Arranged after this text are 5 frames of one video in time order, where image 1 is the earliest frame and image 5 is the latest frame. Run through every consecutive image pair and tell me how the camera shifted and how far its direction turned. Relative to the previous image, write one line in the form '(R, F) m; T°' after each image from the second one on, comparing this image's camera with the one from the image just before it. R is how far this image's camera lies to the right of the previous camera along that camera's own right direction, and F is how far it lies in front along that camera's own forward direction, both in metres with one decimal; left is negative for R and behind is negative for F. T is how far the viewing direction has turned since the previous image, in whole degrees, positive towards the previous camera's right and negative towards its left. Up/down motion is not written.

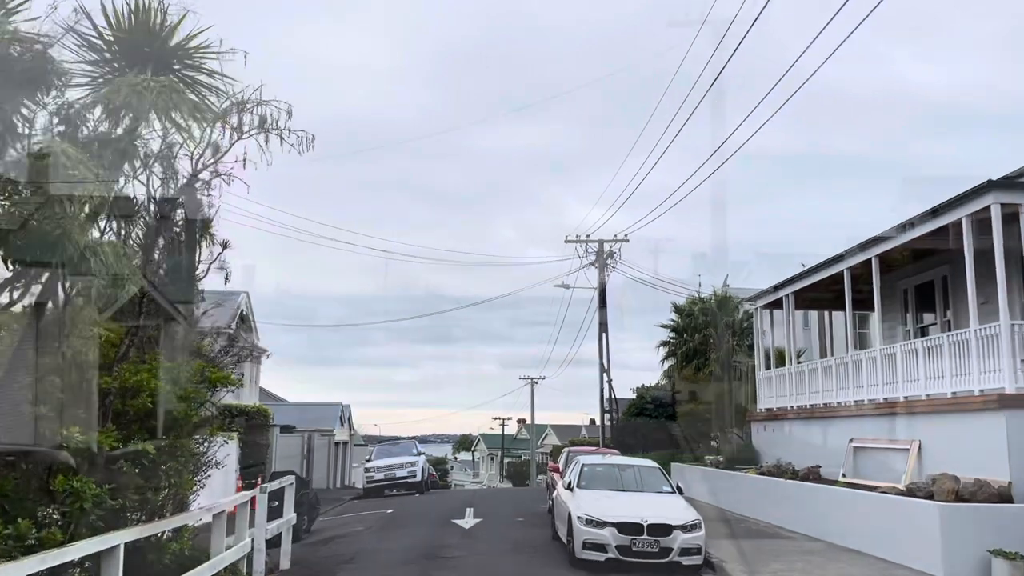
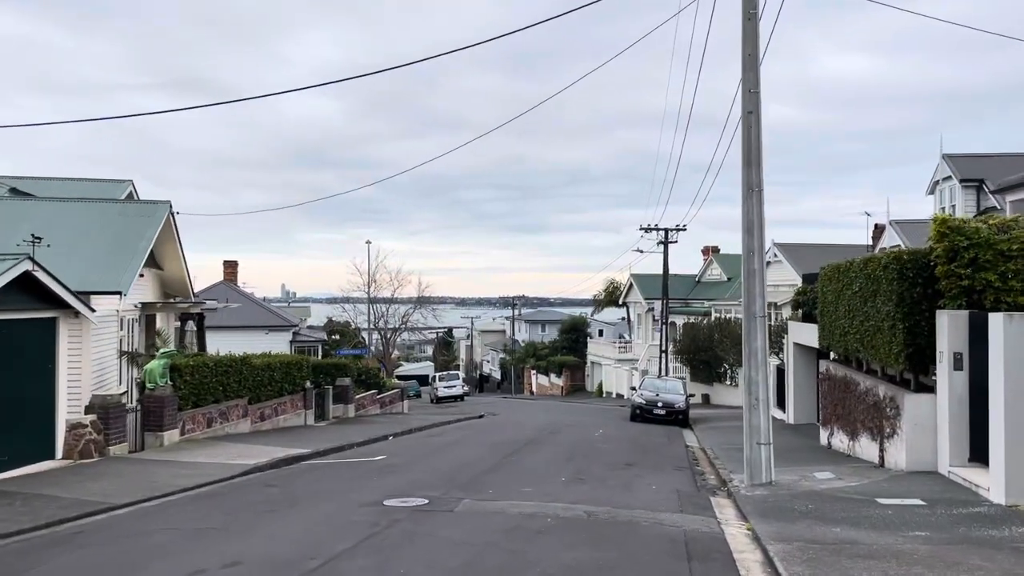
(+0.3, +3.2) m; 0°
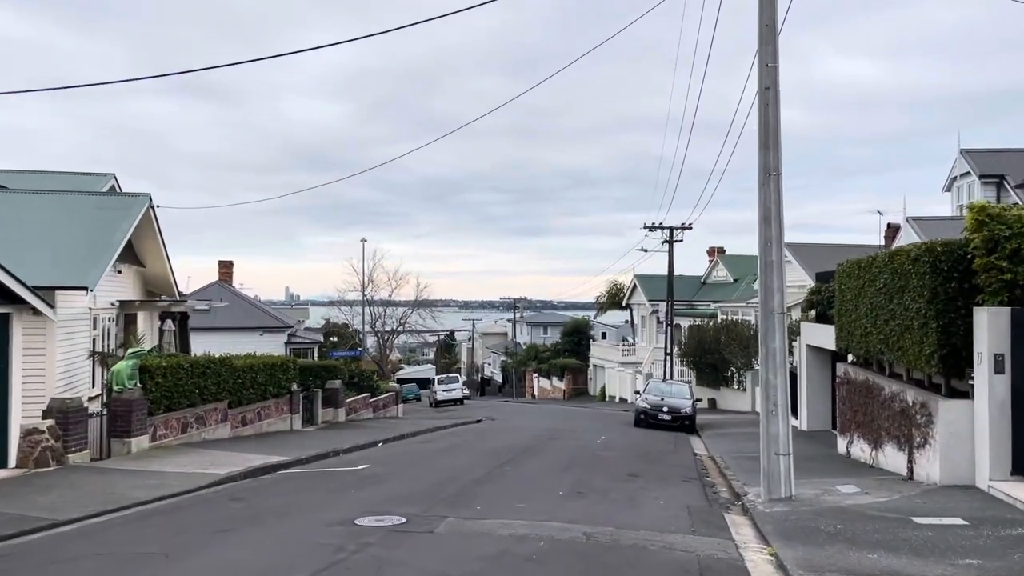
(+0.1, +1.1) m; 0°
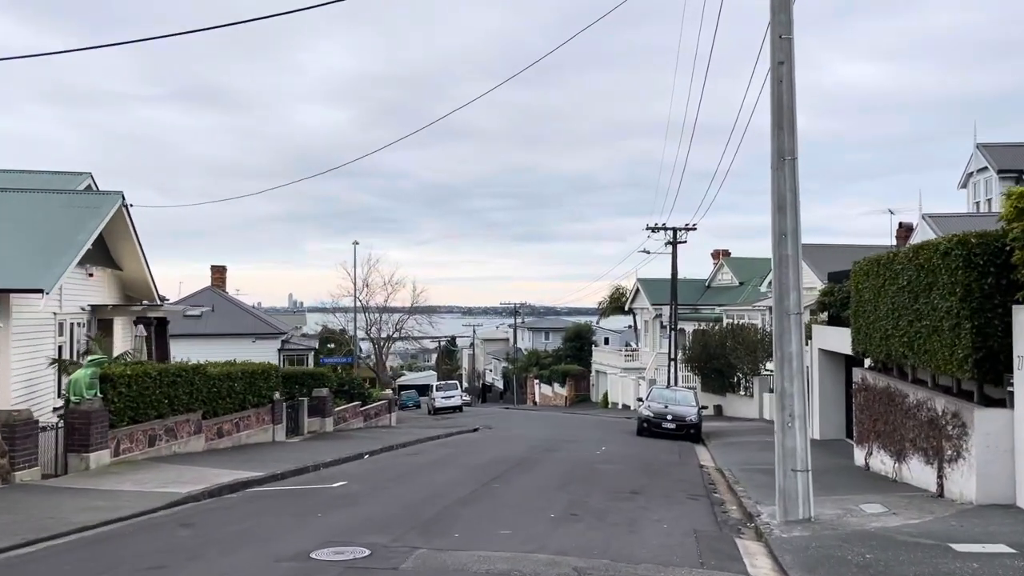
(+0.2, +1.1) m; 0°
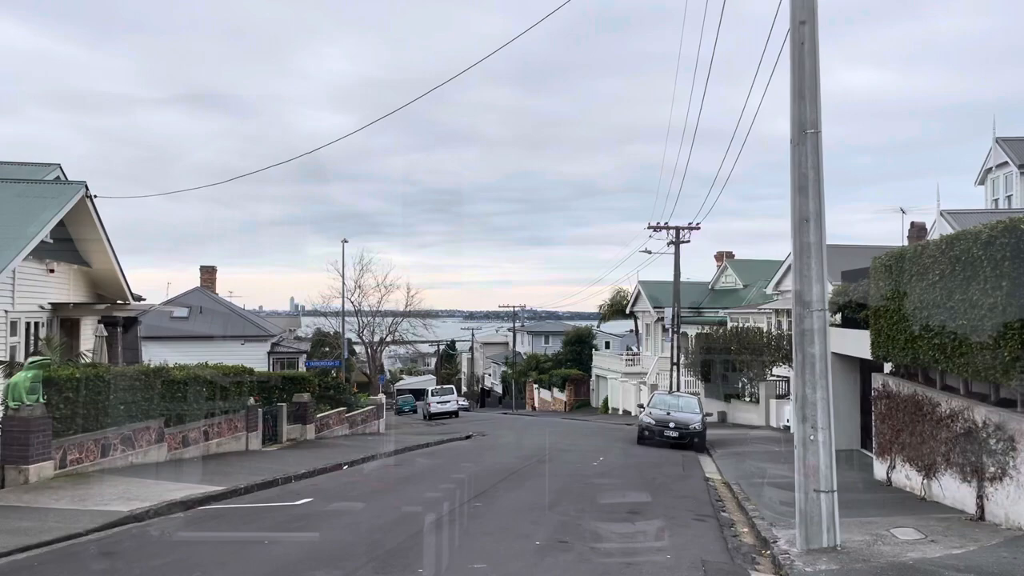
(+0.2, +1.3) m; 0°
